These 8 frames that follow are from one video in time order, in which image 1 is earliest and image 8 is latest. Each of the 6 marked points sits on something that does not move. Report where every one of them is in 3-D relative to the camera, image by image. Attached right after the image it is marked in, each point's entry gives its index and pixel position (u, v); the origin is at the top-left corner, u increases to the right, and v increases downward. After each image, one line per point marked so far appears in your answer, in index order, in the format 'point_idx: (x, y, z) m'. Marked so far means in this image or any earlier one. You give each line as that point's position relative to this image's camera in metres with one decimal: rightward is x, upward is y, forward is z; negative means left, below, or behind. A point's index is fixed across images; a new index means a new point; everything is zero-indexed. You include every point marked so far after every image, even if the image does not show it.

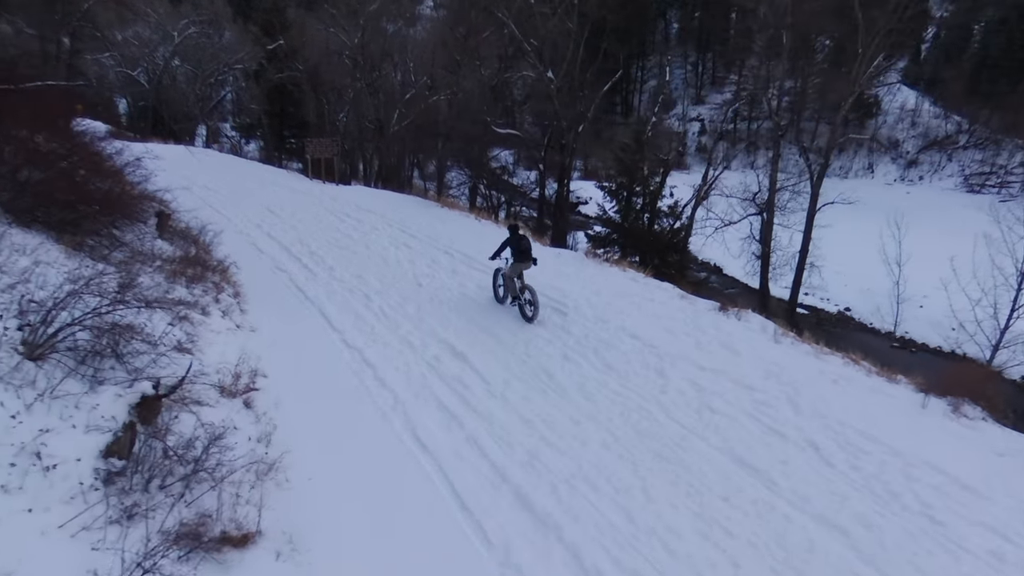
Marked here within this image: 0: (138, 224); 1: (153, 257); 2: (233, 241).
0: (-7.0, +1.2, +11.7) m
1: (-6.1, +0.5, +10.6) m
2: (-6.7, +1.1, +14.9) m
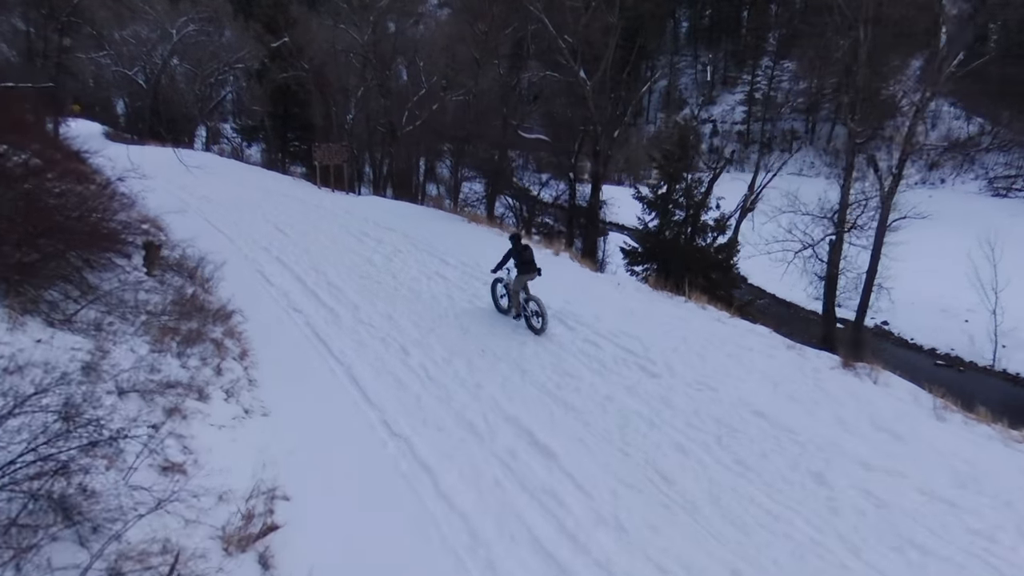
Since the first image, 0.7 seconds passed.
0: (-5.9, +0.4, +9.4) m
1: (-5.0, -0.3, +8.3) m
2: (-5.6, +0.3, +12.6) m
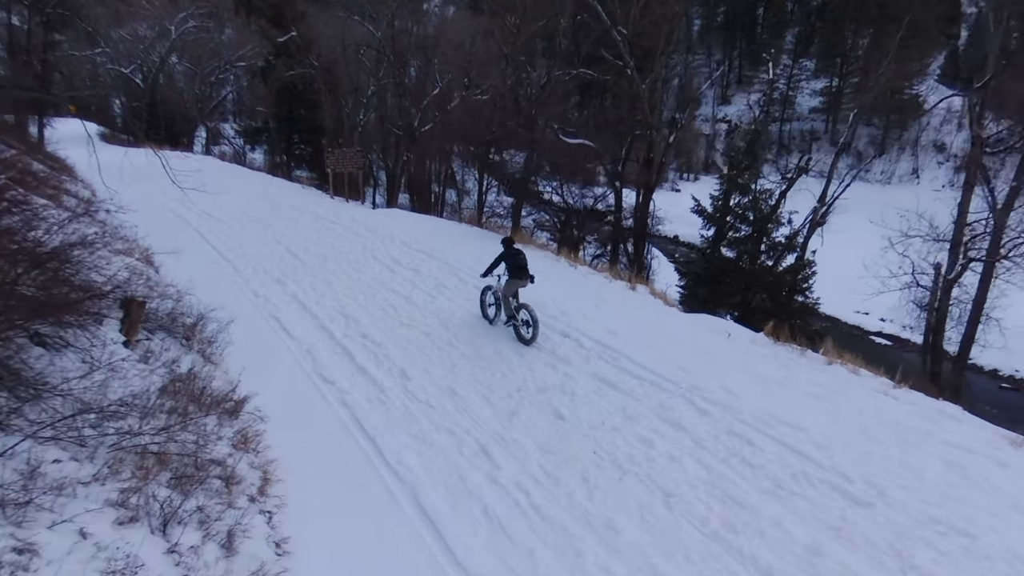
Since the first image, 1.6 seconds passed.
0: (-4.5, -0.5, +6.6) m
1: (-3.6, -1.1, +5.5) m
2: (-4.2, -0.6, +9.8) m
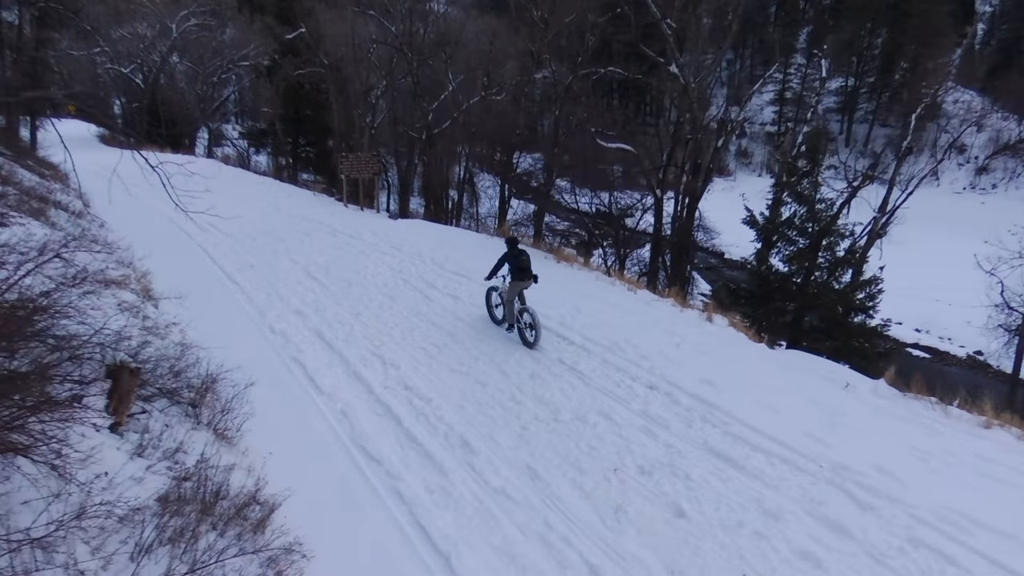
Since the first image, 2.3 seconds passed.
0: (-3.5, -1.0, +4.8) m
1: (-2.6, -1.7, +3.7) m
2: (-3.2, -1.1, +8.0) m
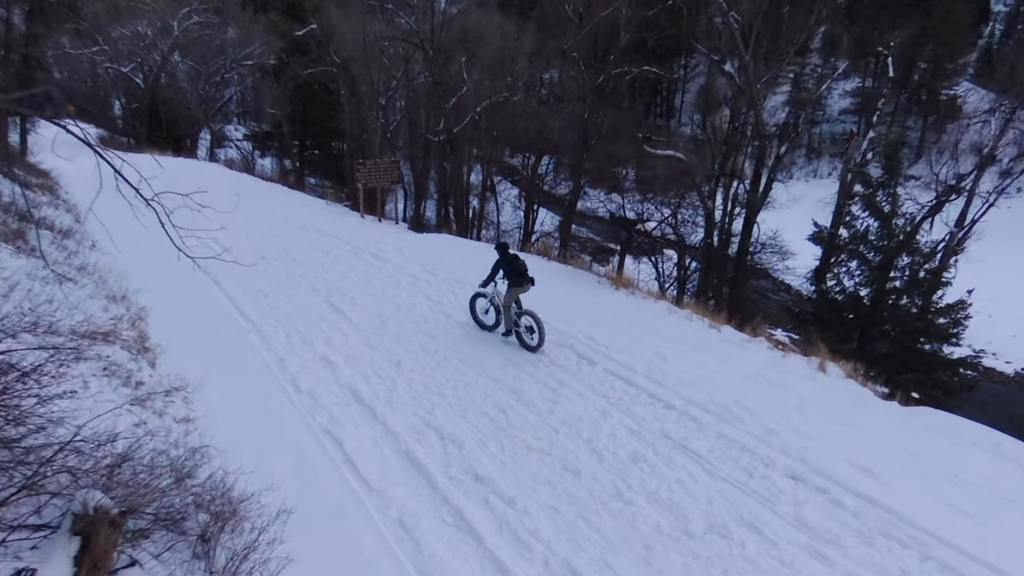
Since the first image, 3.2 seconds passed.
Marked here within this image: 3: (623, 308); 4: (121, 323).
0: (-2.4, -1.7, +2.9) m
1: (-1.5, -2.3, +1.8) m
2: (-2.1, -1.7, +6.1) m
3: (+2.1, -0.4, +11.6) m
4: (-5.2, -0.5, +8.3) m
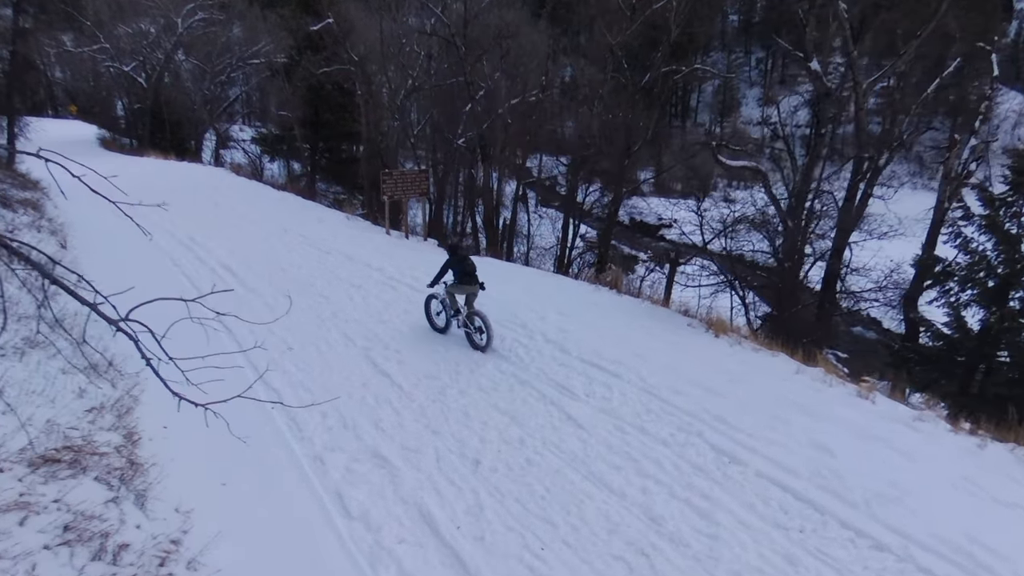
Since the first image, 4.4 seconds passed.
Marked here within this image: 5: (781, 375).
0: (-1.2, -2.5, +0.5) m
1: (-0.3, -3.1, -0.6) m
2: (-0.9, -2.5, +3.7) m
3: (+3.4, -1.2, +9.3) m
4: (-3.9, -1.3, +6.0) m
5: (+3.9, -1.3, +9.0) m
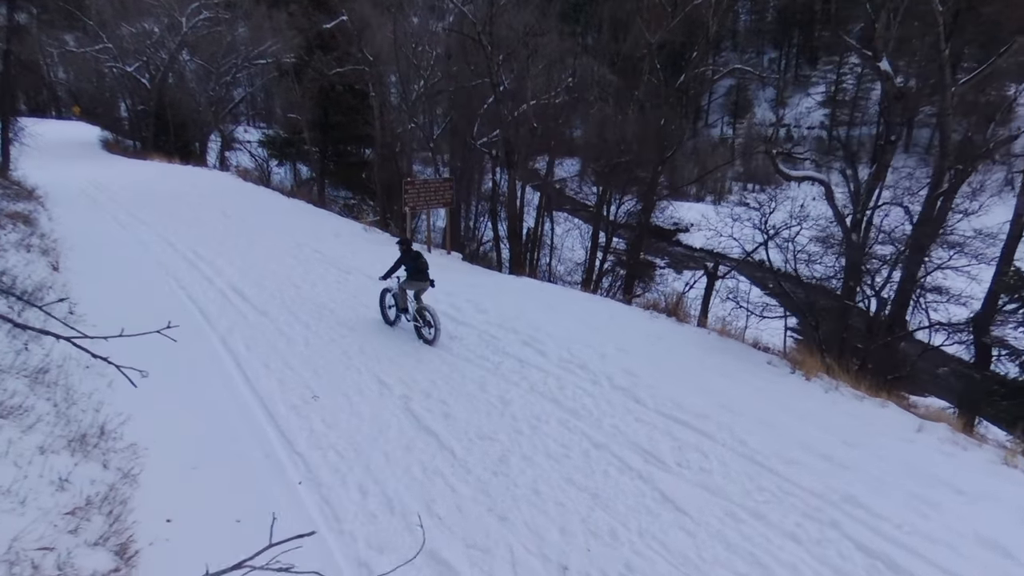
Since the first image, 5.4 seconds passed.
0: (-0.4, -2.9, -0.9) m
1: (+0.5, -3.6, -2.0) m
2: (-0.1, -3.0, +2.3) m
3: (+4.2, -1.7, +7.8) m
4: (-3.1, -1.8, +4.6) m
5: (+4.7, -1.8, +7.6) m
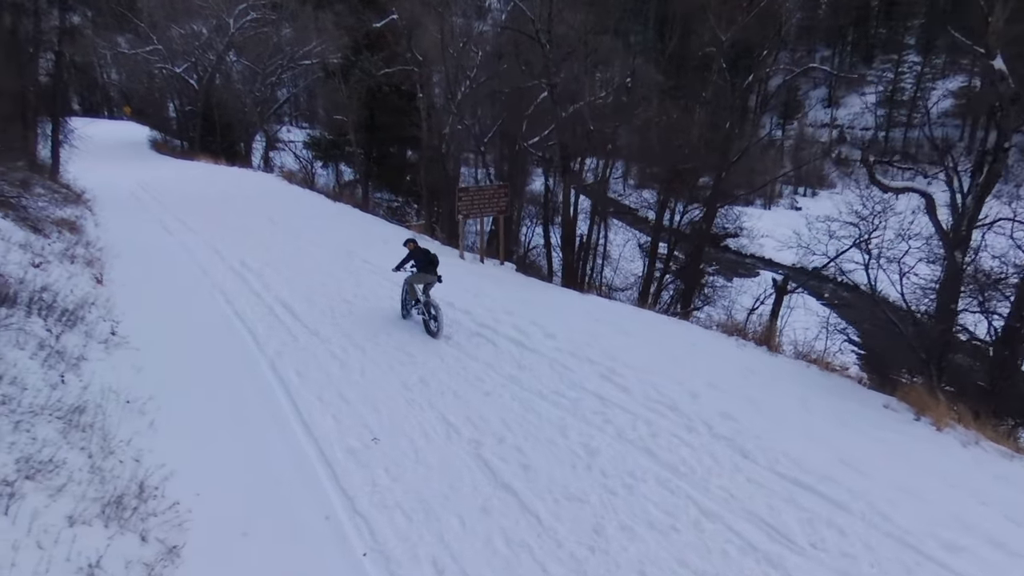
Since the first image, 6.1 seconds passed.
0: (+0.1, -3.3, -1.9) m
1: (+0.9, -4.0, -3.1) m
2: (+0.6, -3.4, +1.3) m
3: (+5.1, -2.1, +6.5) m
4: (-2.3, -2.1, +3.7) m
5: (+5.7, -2.2, +6.3) m
